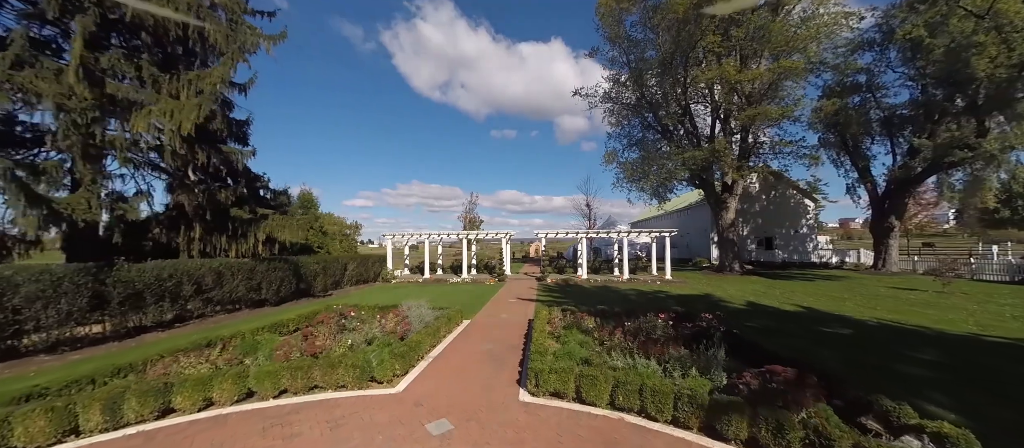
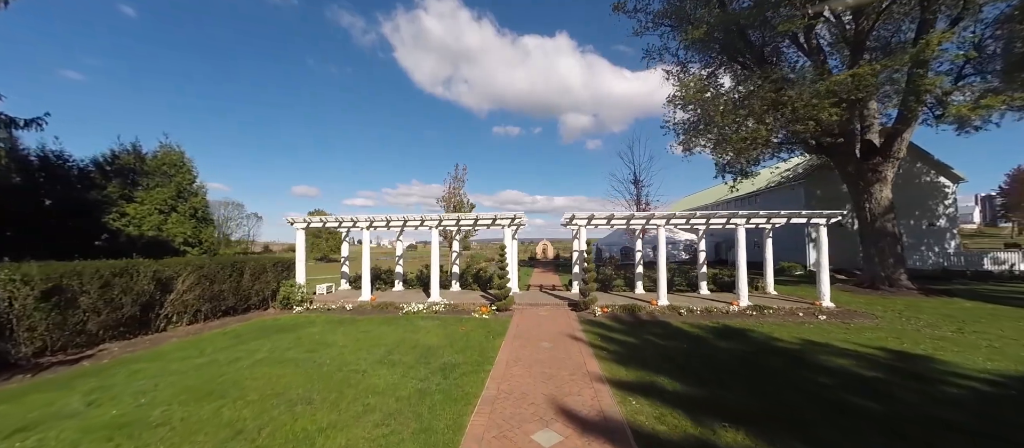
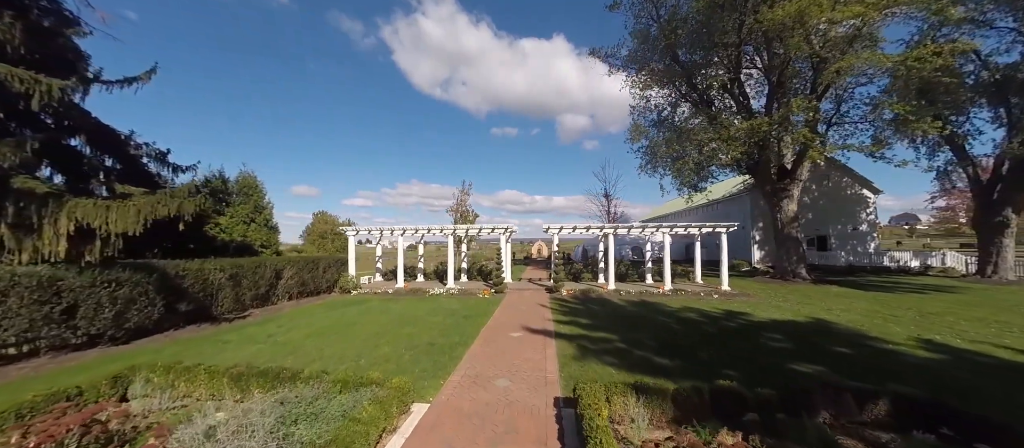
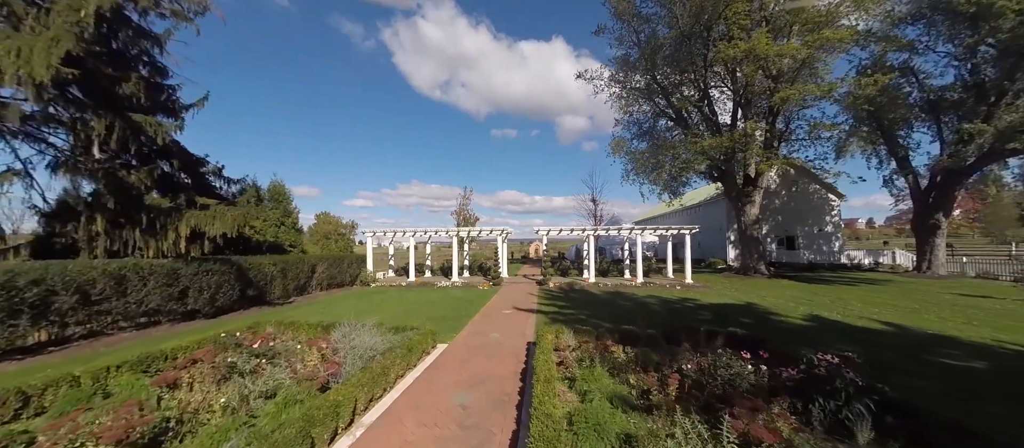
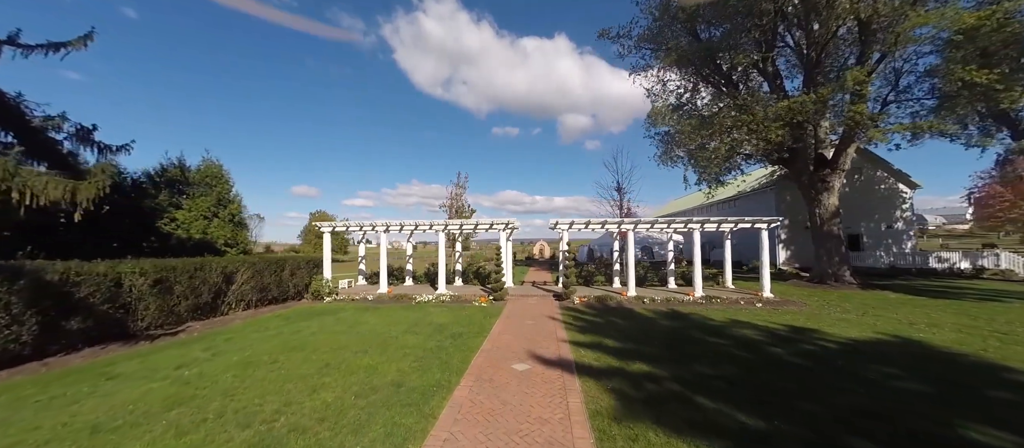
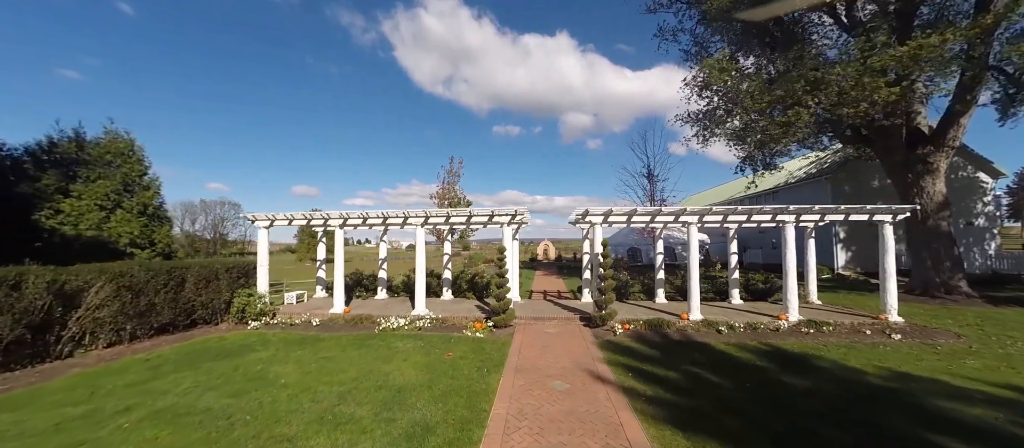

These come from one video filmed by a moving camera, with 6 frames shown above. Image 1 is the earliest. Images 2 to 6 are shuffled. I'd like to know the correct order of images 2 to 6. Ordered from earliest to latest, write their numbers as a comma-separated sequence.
4, 3, 5, 2, 6
